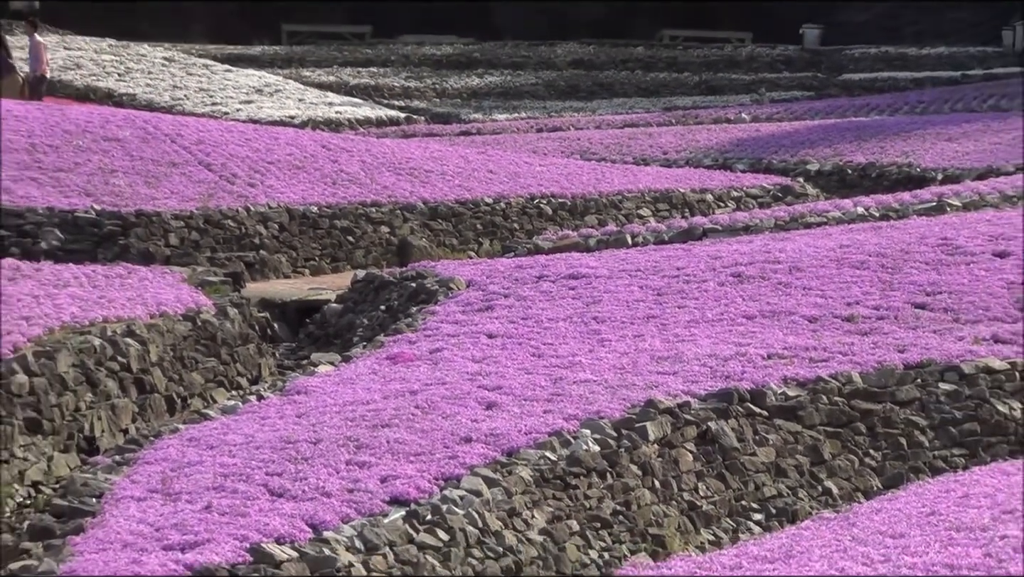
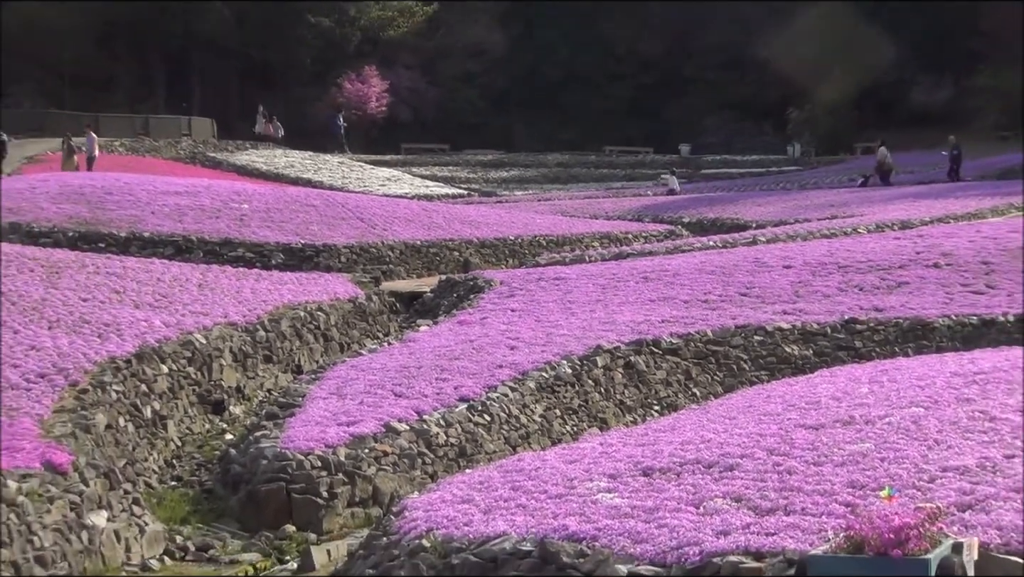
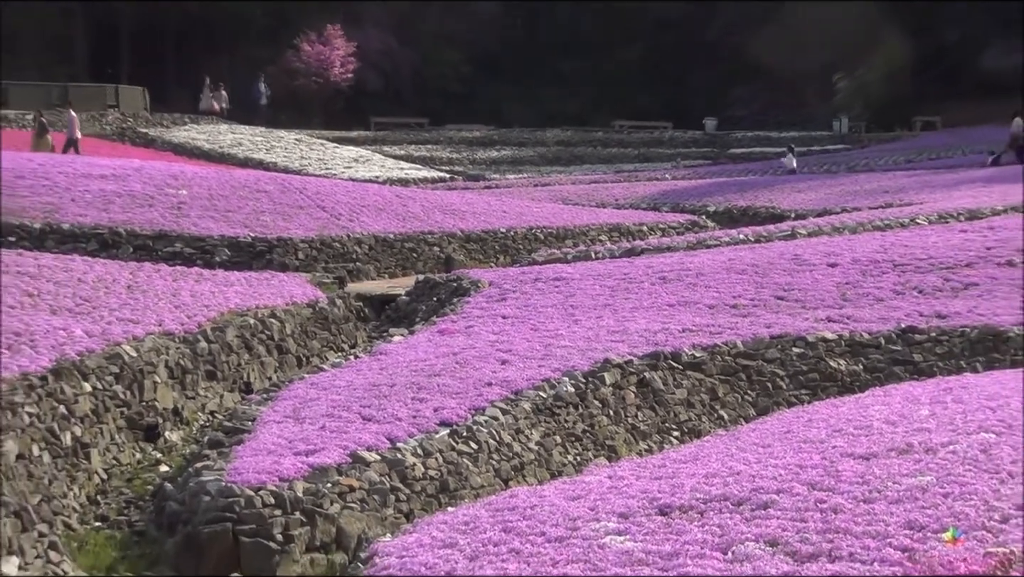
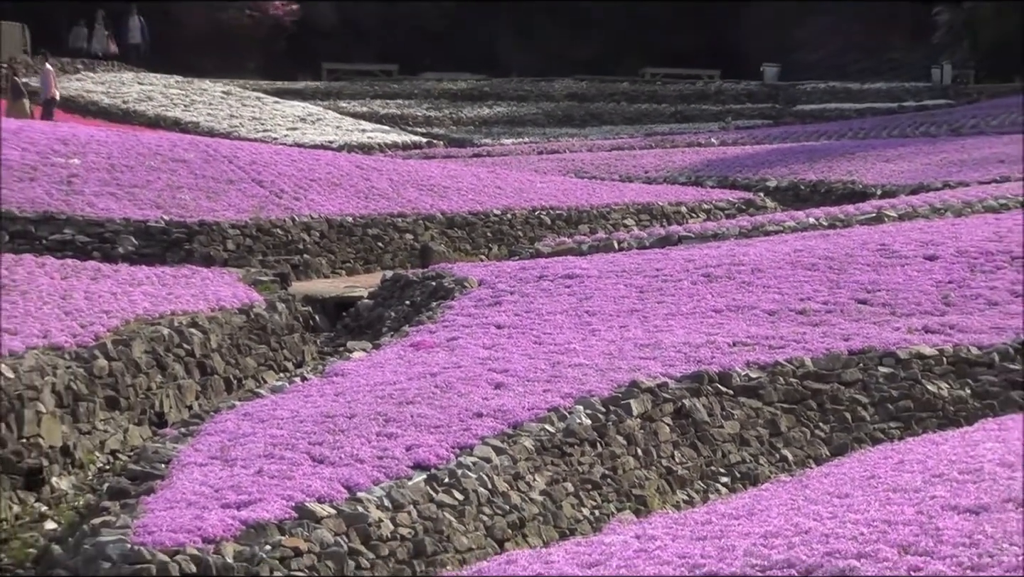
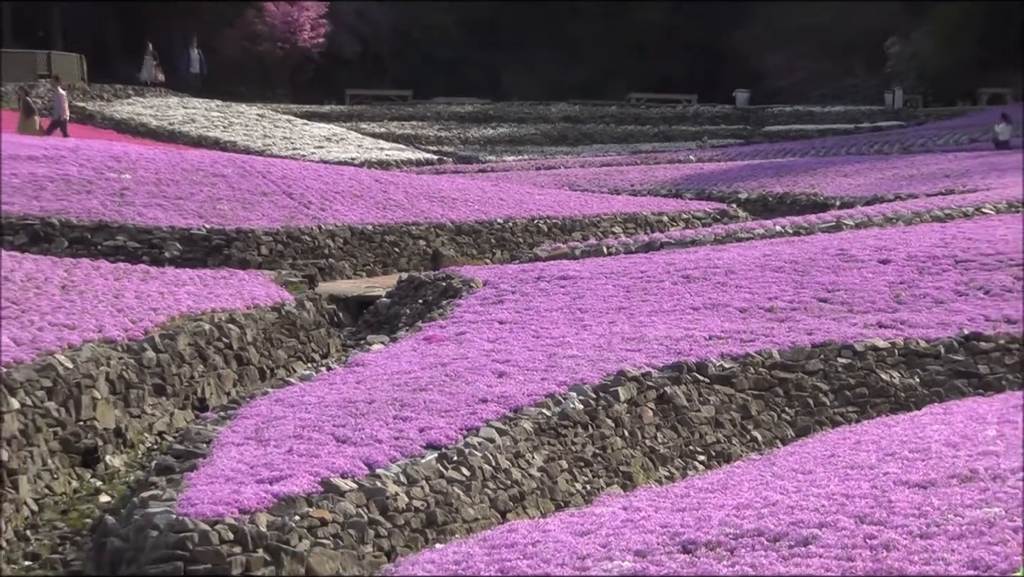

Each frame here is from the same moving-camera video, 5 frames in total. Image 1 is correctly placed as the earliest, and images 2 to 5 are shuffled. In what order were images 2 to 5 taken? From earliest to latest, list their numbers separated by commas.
4, 5, 3, 2
